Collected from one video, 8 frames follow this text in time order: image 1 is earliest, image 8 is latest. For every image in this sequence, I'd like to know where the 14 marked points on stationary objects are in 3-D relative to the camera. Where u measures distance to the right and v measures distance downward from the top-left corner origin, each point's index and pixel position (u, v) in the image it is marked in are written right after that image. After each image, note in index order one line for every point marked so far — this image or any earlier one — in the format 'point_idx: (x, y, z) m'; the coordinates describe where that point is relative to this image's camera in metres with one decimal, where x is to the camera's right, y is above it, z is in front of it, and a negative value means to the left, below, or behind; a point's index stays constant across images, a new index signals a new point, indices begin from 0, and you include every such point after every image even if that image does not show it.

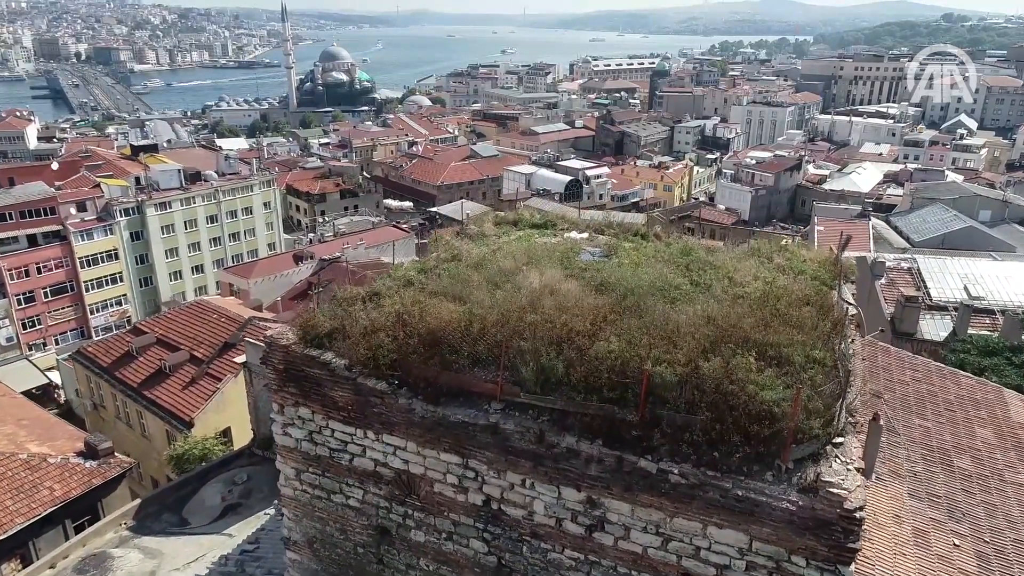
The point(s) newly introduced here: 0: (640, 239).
0: (+0.5, +0.2, +5.2) m
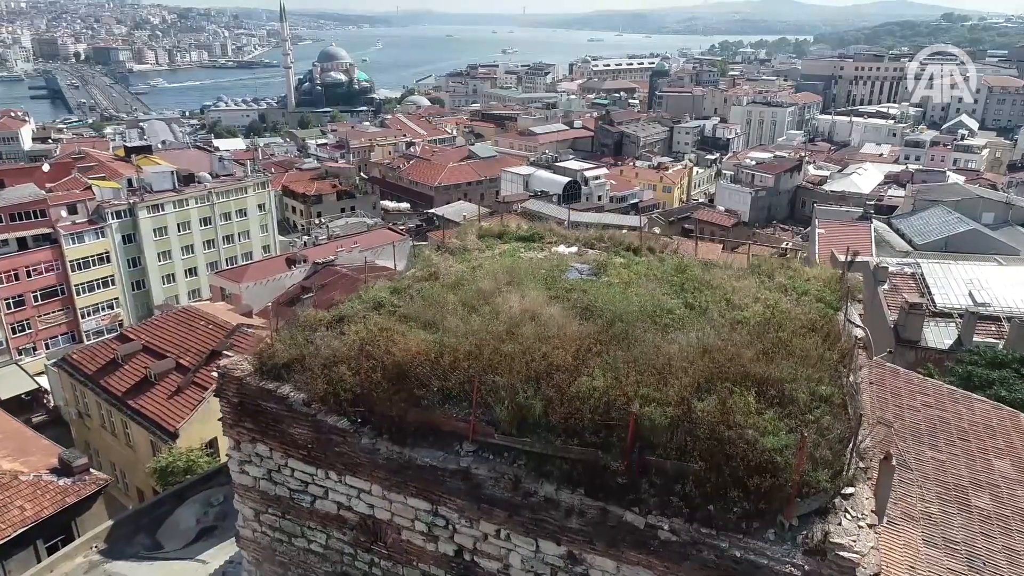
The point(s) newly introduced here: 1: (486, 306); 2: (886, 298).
0: (+0.5, +0.1, +4.9) m
1: (-0.1, -0.1, +3.6) m
2: (+2.7, 0.0, +8.5) m
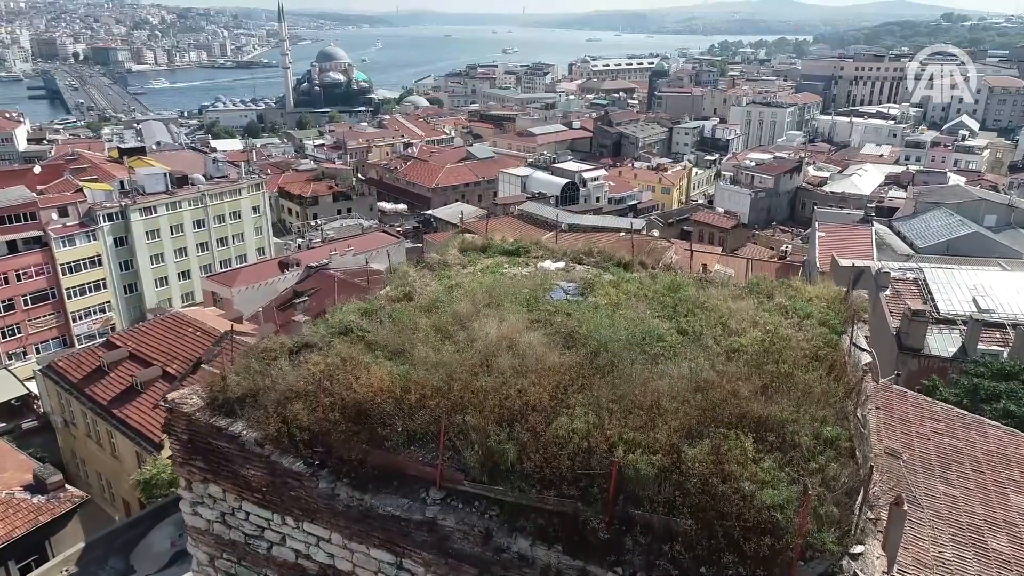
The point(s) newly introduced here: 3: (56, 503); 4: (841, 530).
0: (+0.4, +0.1, +4.6) m
1: (-0.2, -0.1, +3.3) m
2: (+2.6, -0.1, +8.3) m
3: (-2.8, -1.3, +7.3) m
4: (+0.6, -0.4, +2.1) m
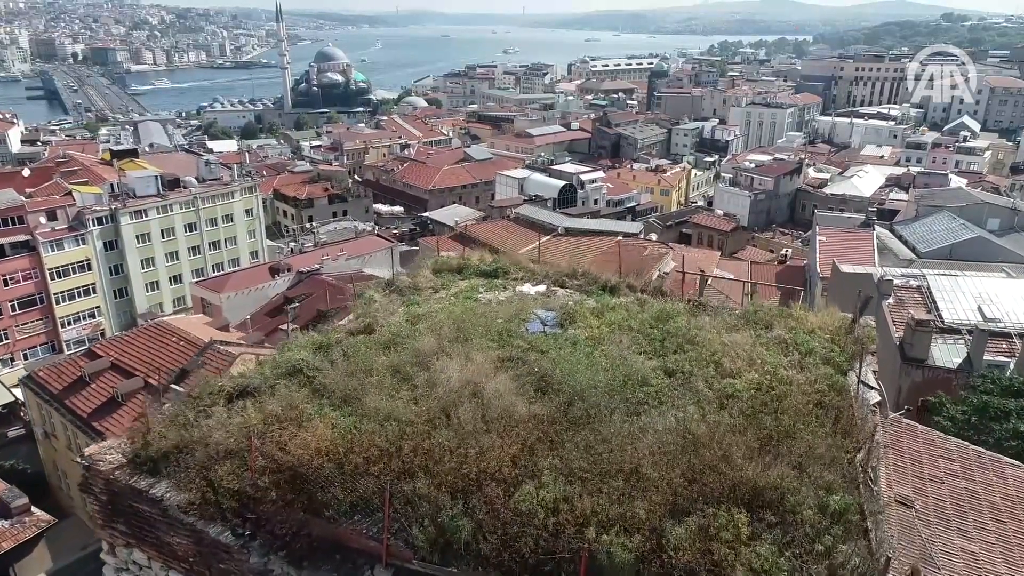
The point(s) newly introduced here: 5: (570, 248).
0: (+0.3, 0.0, +4.3) m
1: (-0.2, -0.2, +3.0) m
2: (+2.5, -0.2, +7.9) m
3: (-2.9, -1.4, +6.9) m
4: (+0.5, -0.5, +1.8) m
5: (+0.7, +0.5, +13.6) m
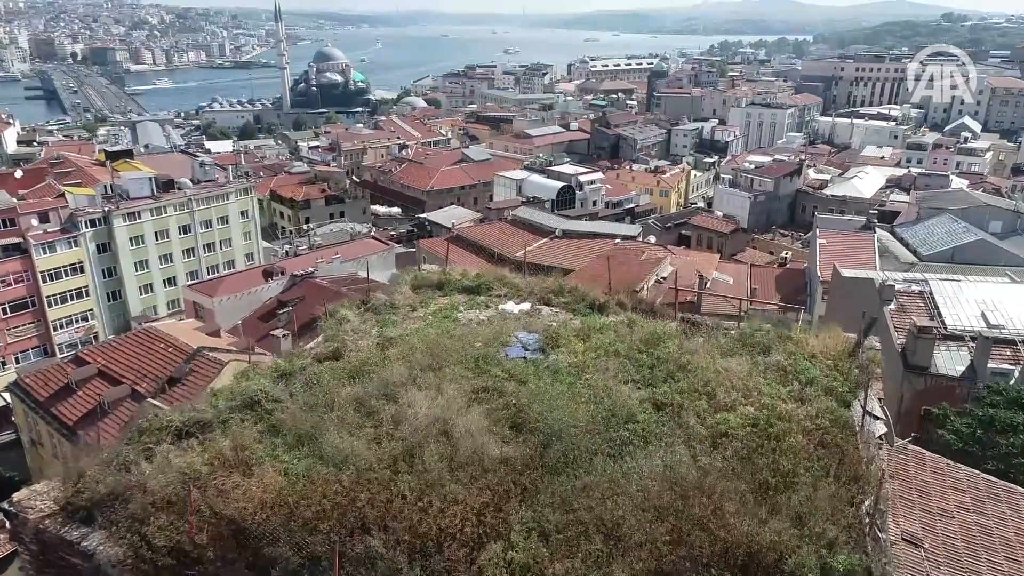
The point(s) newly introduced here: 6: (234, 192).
0: (+0.3, -0.1, +4.1) m
1: (-0.3, -0.3, +2.7) m
2: (+2.5, -0.2, +7.7) m
3: (-2.9, -1.5, +6.7) m
4: (+0.5, -0.6, +1.6) m
5: (+0.7, +0.4, +13.3) m
6: (-4.0, +1.4, +17.1) m
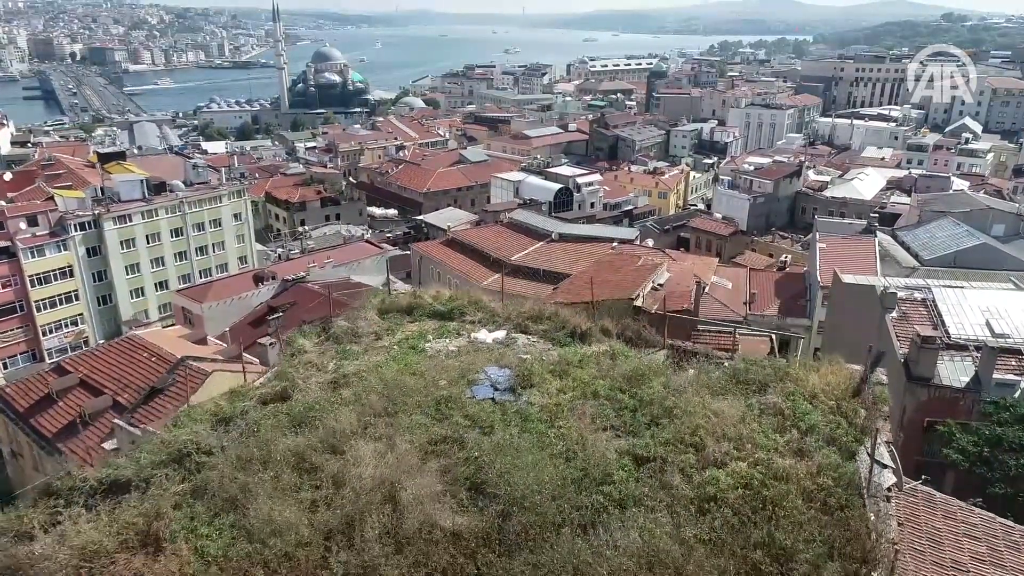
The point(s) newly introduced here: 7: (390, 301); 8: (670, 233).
0: (+0.2, -0.2, +3.8) m
1: (-0.4, -0.4, +2.4) m
2: (+2.4, -0.3, +7.4) m
3: (-3.0, -1.5, +6.4) m
4: (+0.4, -0.7, +1.3) m
5: (+0.6, +0.4, +13.0) m
6: (-4.1, +1.3, +16.8) m
7: (-0.4, 0.0, +4.3) m
8: (+2.5, +0.9, +19.0) m
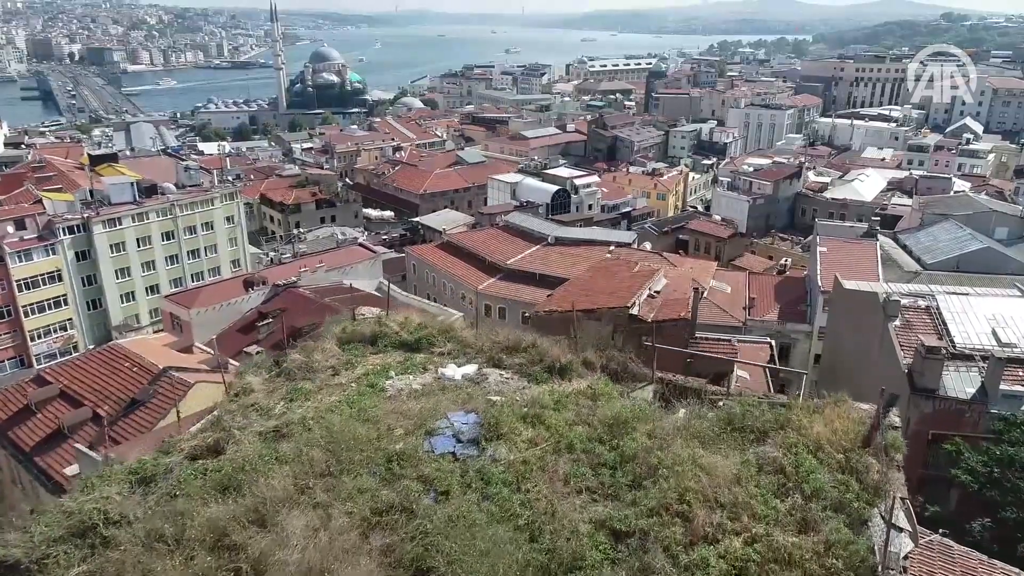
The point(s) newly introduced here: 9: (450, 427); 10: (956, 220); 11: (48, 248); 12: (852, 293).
0: (+0.1, -0.2, +3.4) m
1: (-0.4, -0.4, +2.1) m
2: (+2.3, -0.4, +7.1) m
3: (-3.1, -1.6, +6.0) m
4: (+0.3, -0.7, +0.9) m
5: (+0.5, +0.3, +12.7) m
6: (-4.2, +1.2, +16.5) m
7: (-0.5, -0.1, +4.0) m
8: (+2.5, +0.8, +18.6) m
9: (-0.1, -0.3, +3.1) m
10: (+5.0, +0.7, +13.1) m
11: (-5.4, +0.4, +13.4) m
12: (+2.3, 0.0, +8.1) m
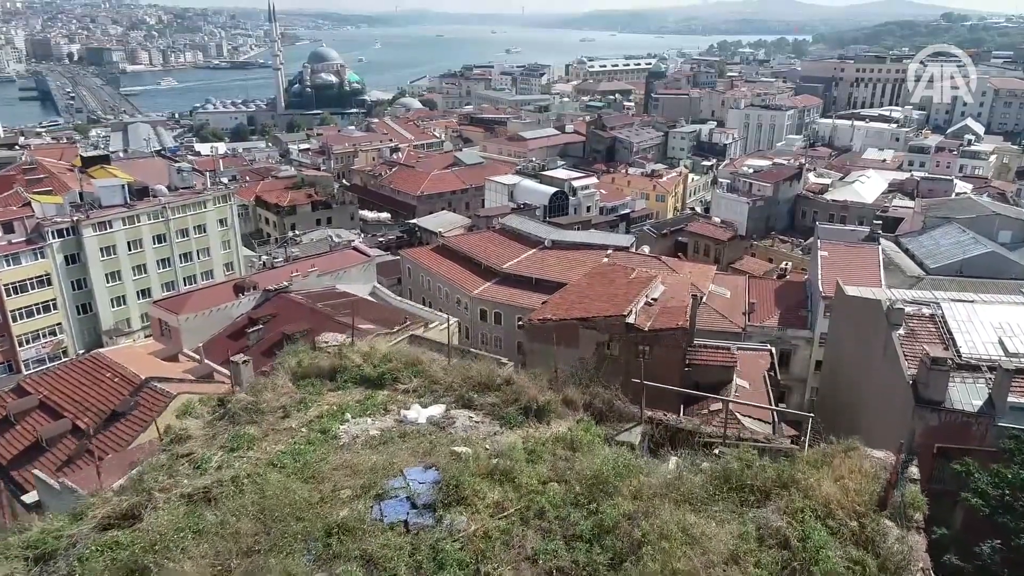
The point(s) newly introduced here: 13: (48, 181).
0: (0.0, -0.3, +3.1) m
1: (-0.5, -0.5, +1.8) m
2: (+2.2, -0.5, +6.7) m
3: (-3.2, -1.7, +5.7) m
4: (+0.2, -0.8, +0.6) m
5: (+0.4, +0.2, +12.4) m
6: (-4.3, +1.2, +16.1) m
7: (-0.6, -0.2, +3.7) m
8: (+2.4, +0.7, +18.3) m
9: (-0.2, -0.4, +2.8) m
10: (+4.9, +0.6, +12.8) m
11: (-5.5, +0.3, +13.1) m
12: (+2.3, -0.1, +7.8) m
13: (-8.0, +1.8, +20.1) m
